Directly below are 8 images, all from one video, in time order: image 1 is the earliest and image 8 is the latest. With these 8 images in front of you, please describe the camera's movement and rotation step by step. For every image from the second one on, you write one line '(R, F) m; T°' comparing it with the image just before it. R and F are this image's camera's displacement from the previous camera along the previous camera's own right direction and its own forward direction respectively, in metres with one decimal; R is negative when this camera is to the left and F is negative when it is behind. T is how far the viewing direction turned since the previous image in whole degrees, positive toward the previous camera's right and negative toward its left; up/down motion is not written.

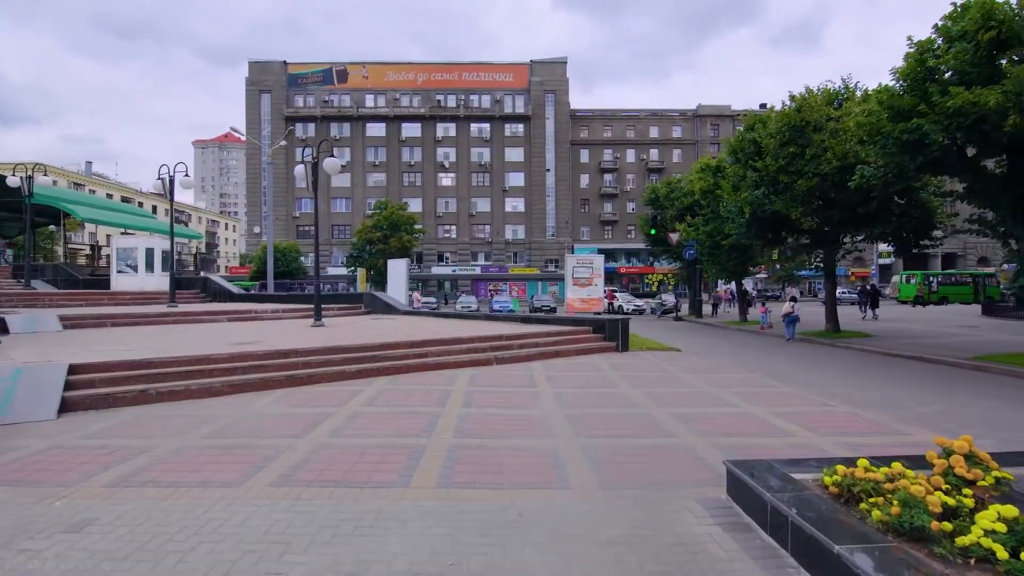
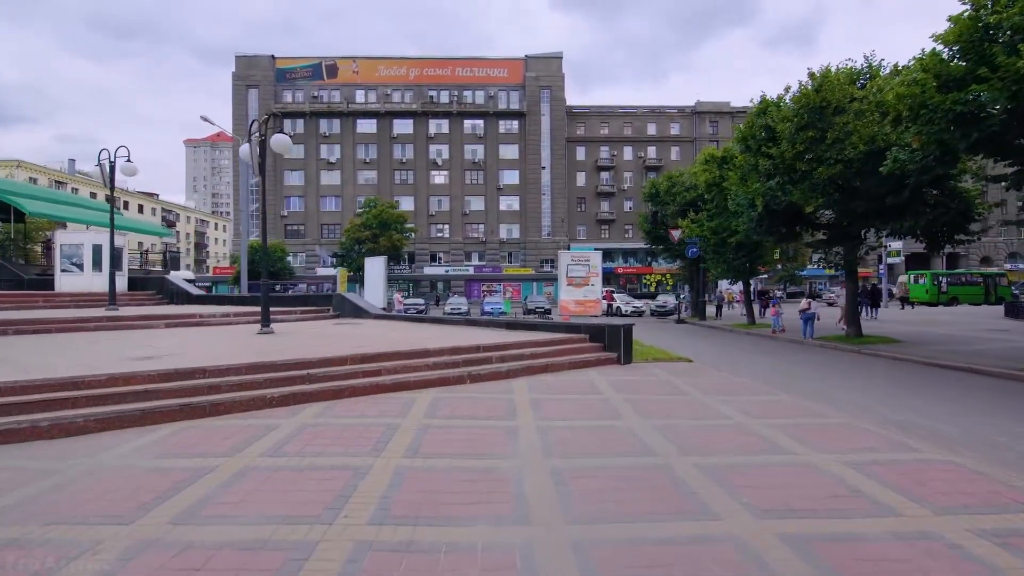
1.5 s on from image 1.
(+0.3, +2.2) m; 0°
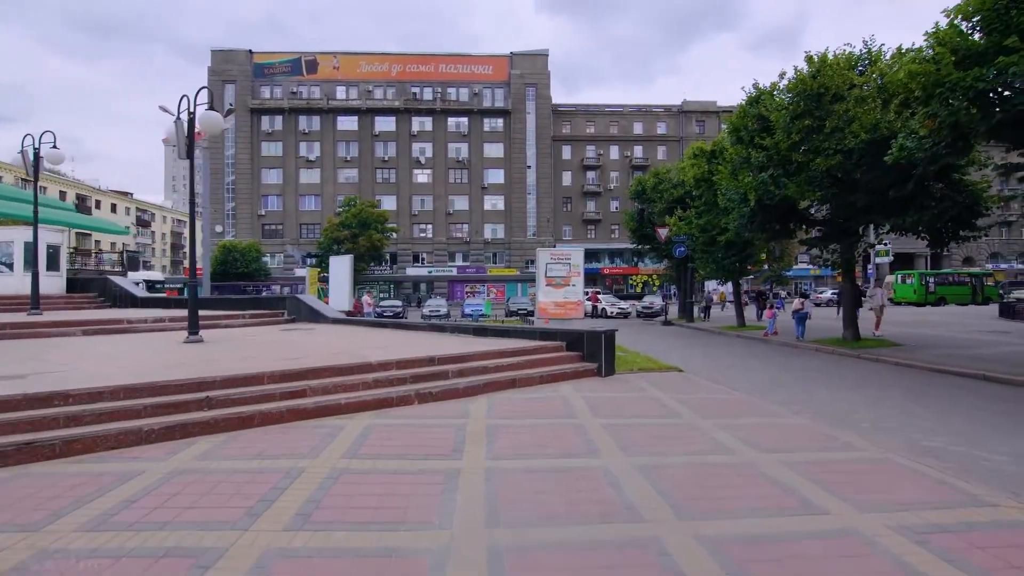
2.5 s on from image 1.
(+0.4, +1.5) m; +1°
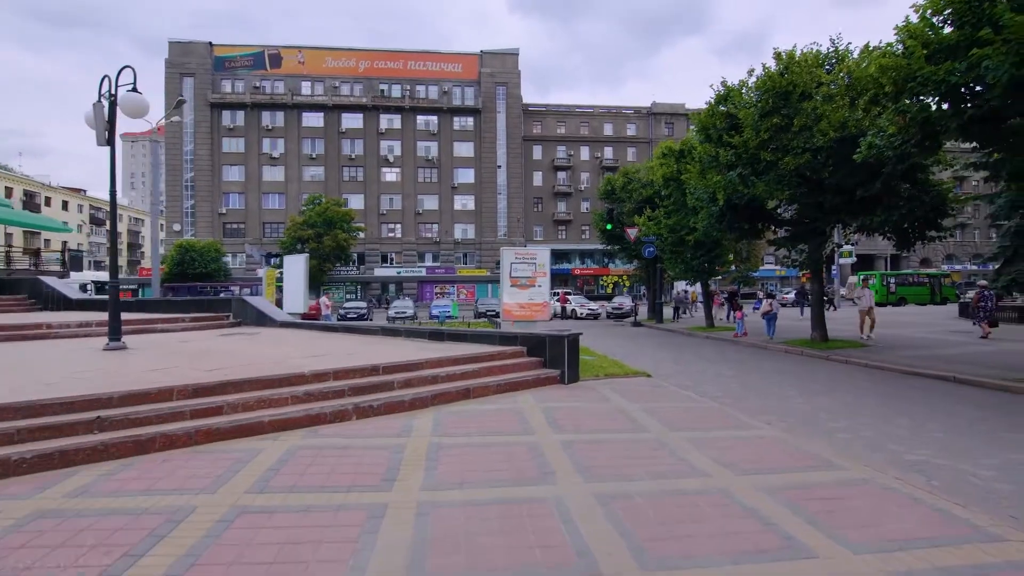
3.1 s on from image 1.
(+0.3, +0.7) m; +3°
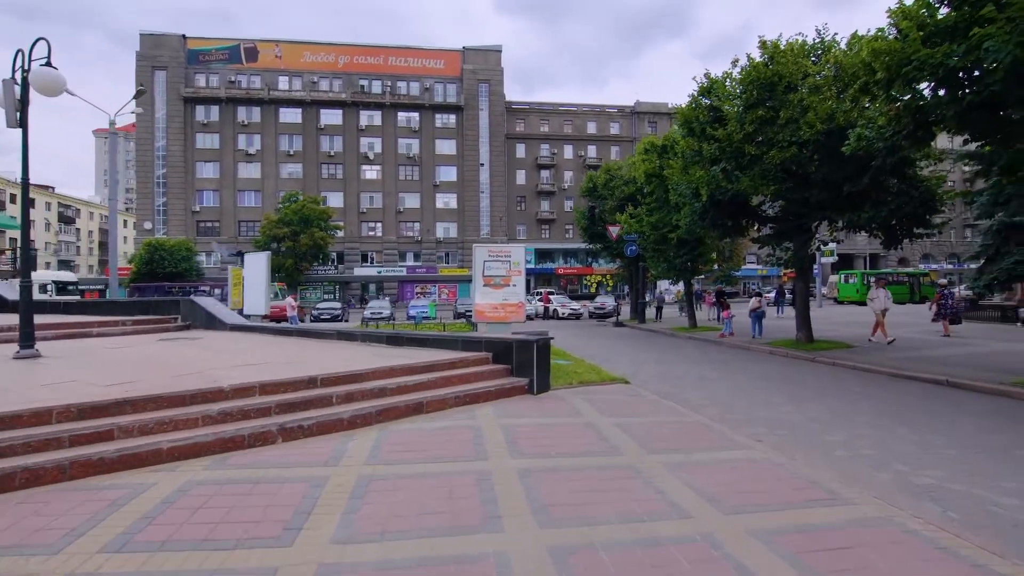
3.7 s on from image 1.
(+0.3, +0.9) m; +2°
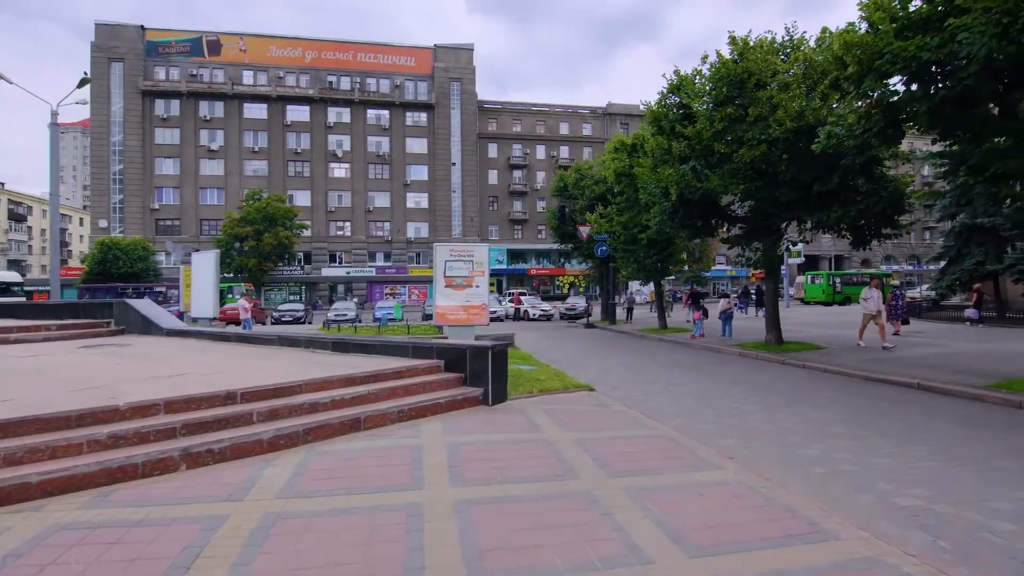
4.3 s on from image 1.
(+0.3, +0.7) m; +3°
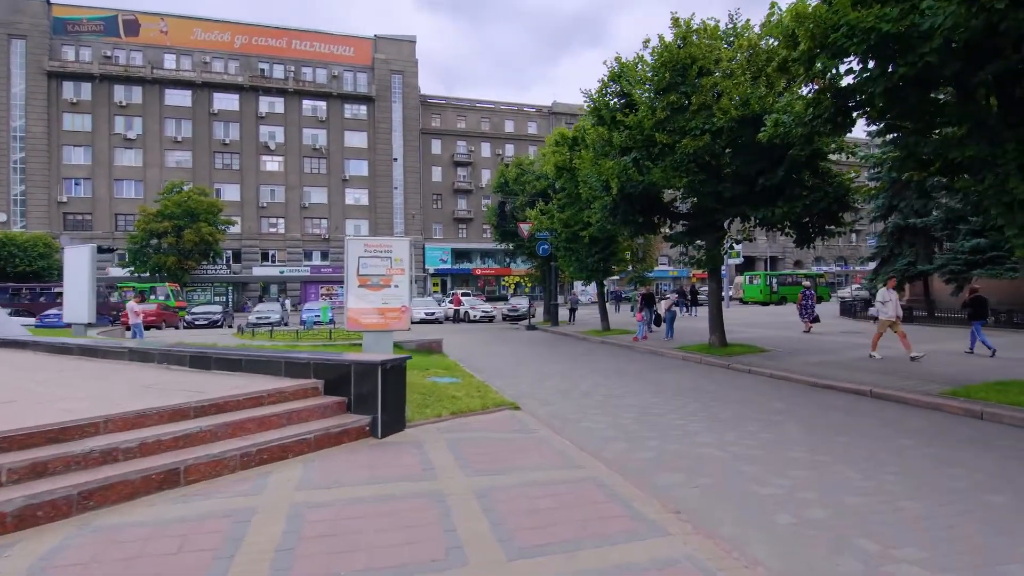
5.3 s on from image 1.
(+0.6, +1.5) m; +5°
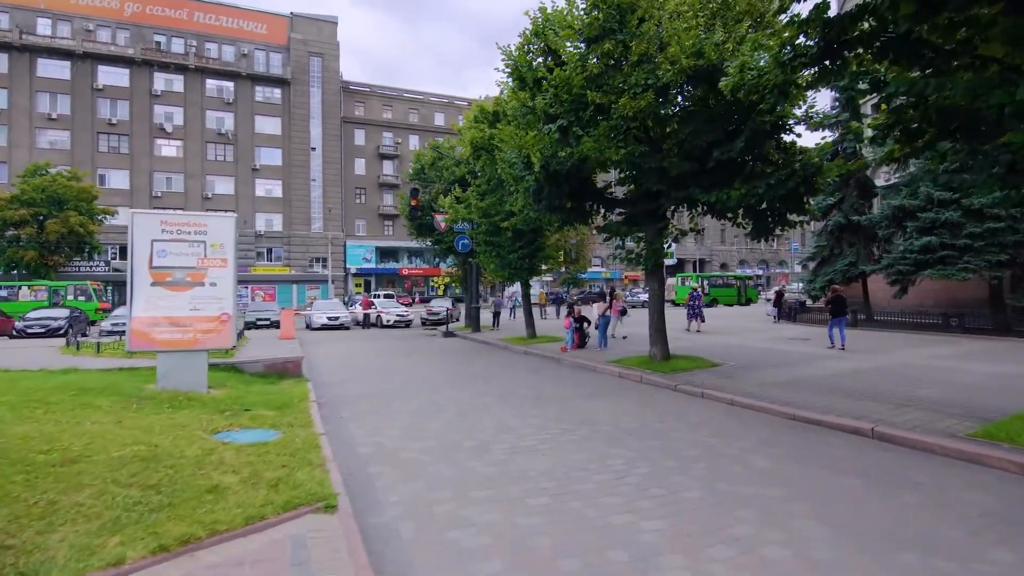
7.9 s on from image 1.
(+1.0, +3.5) m; +7°
